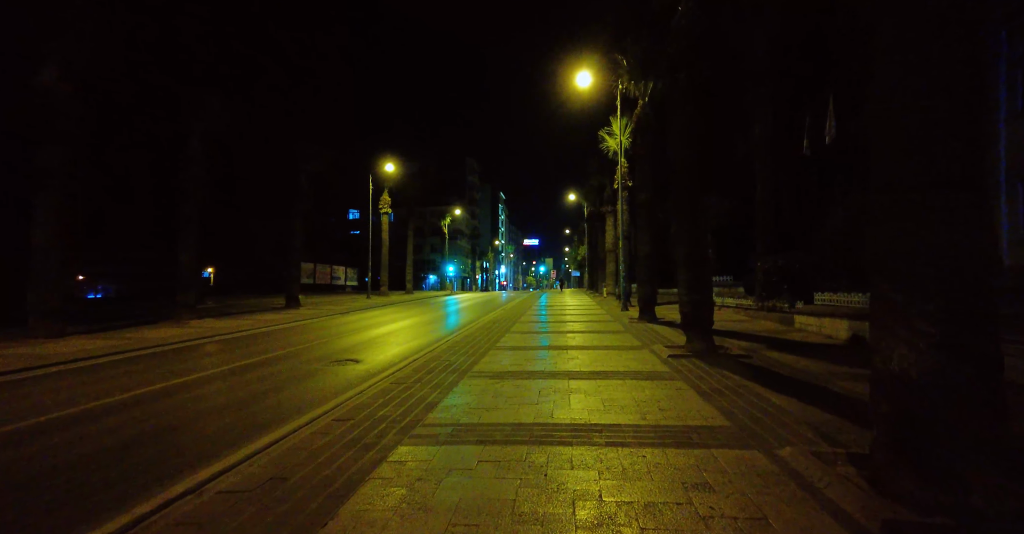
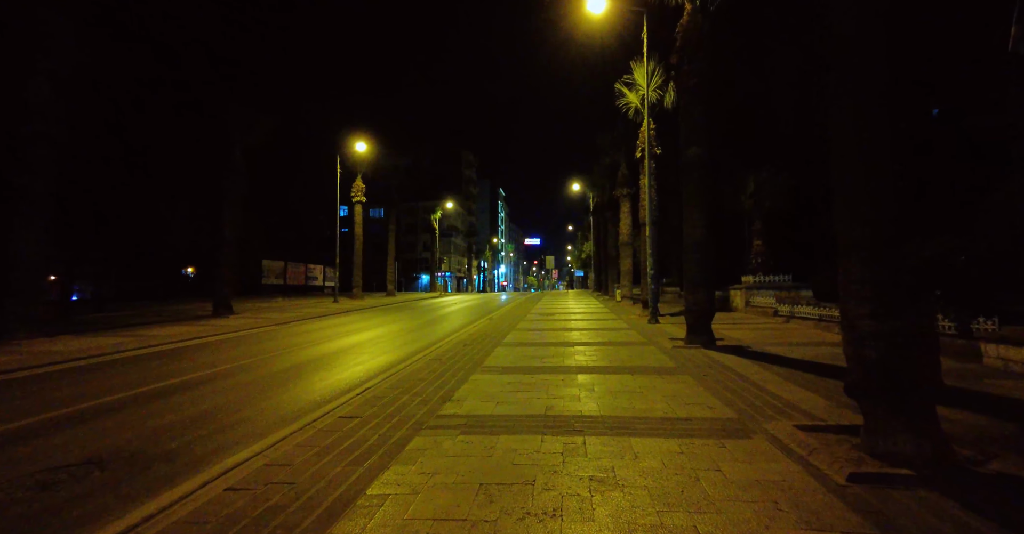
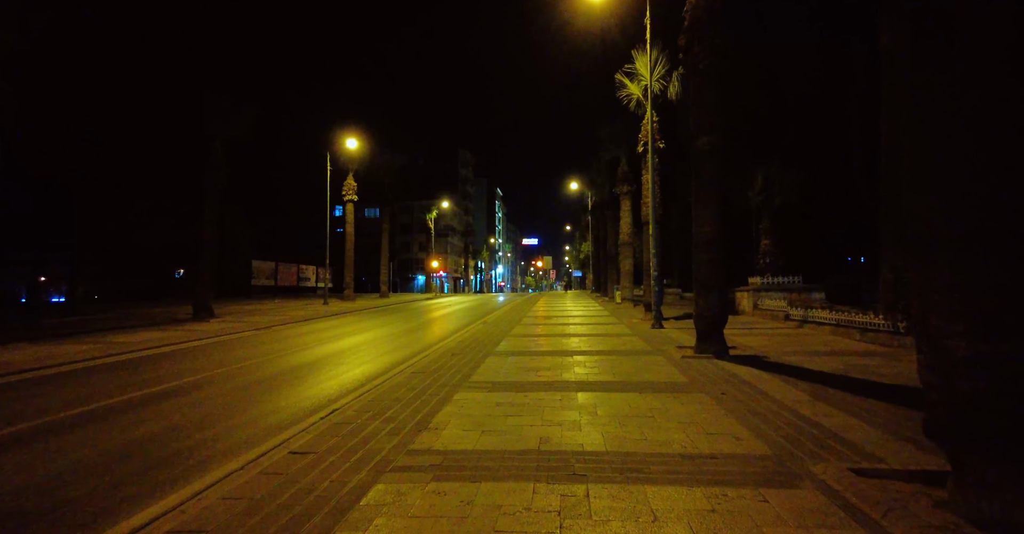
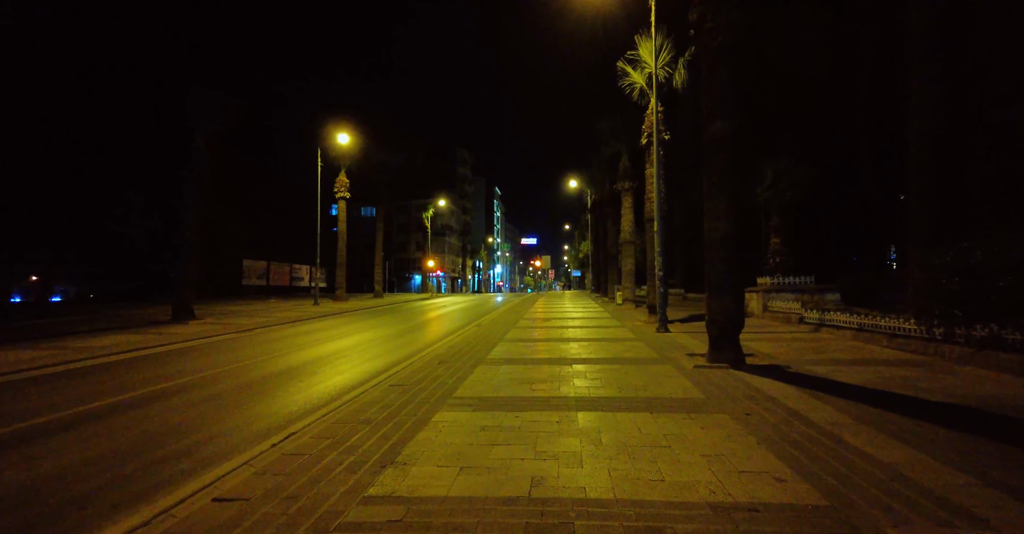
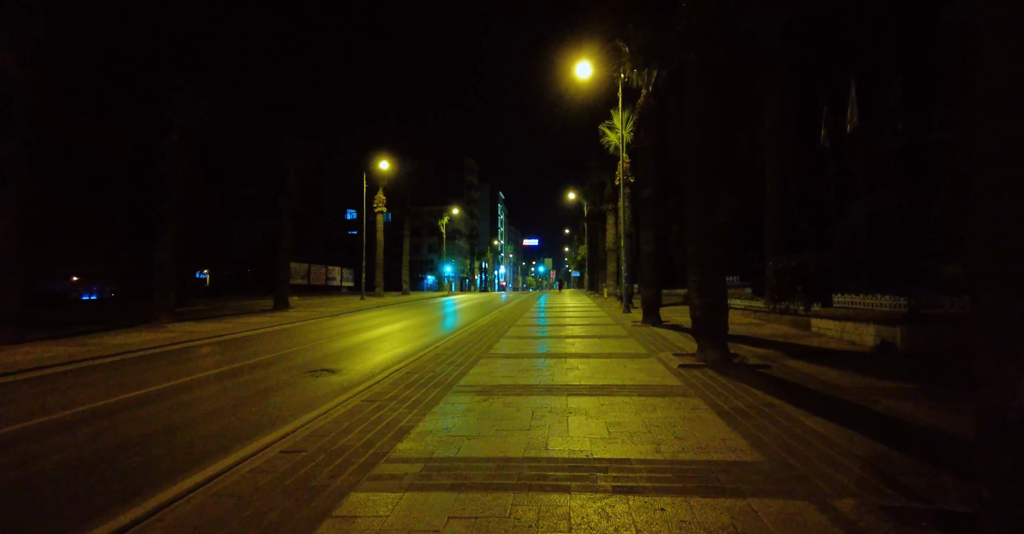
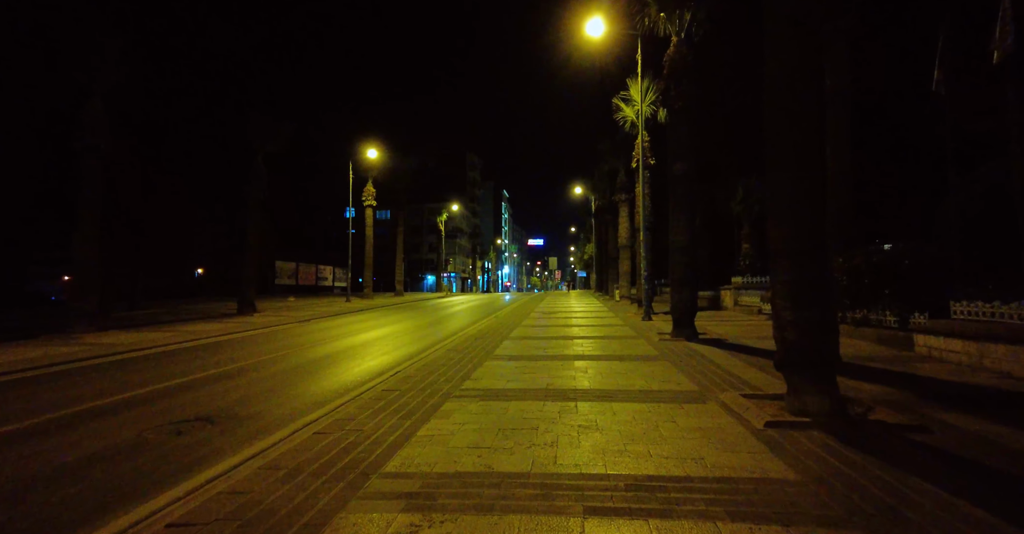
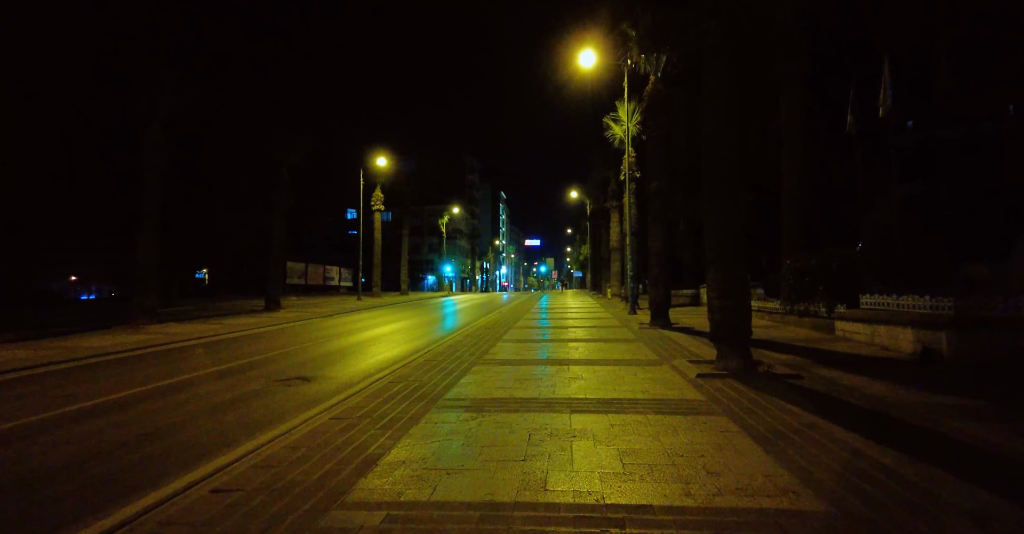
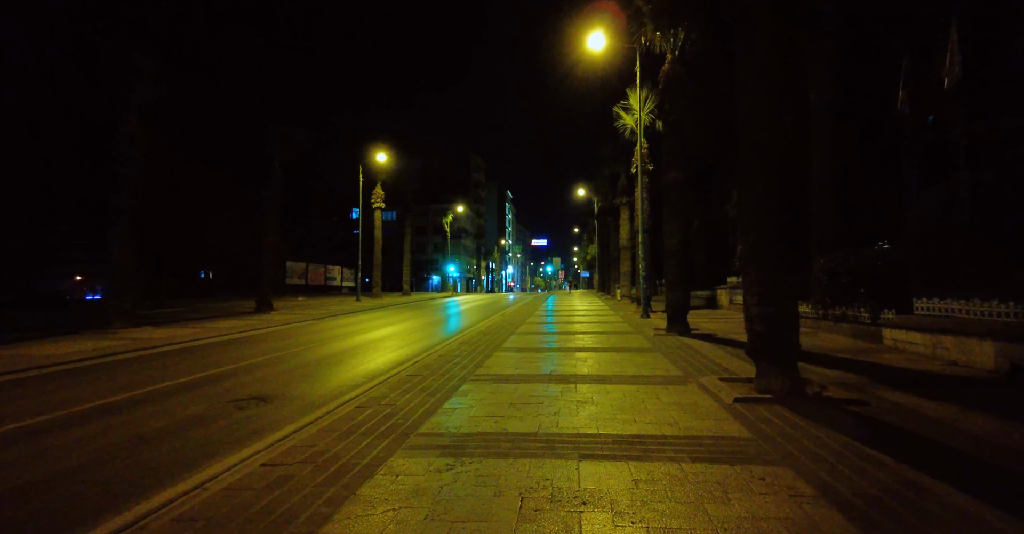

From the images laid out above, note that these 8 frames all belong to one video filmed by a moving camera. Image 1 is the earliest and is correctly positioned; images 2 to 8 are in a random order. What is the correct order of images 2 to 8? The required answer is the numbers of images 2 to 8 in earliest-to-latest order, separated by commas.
5, 7, 8, 6, 2, 3, 4
